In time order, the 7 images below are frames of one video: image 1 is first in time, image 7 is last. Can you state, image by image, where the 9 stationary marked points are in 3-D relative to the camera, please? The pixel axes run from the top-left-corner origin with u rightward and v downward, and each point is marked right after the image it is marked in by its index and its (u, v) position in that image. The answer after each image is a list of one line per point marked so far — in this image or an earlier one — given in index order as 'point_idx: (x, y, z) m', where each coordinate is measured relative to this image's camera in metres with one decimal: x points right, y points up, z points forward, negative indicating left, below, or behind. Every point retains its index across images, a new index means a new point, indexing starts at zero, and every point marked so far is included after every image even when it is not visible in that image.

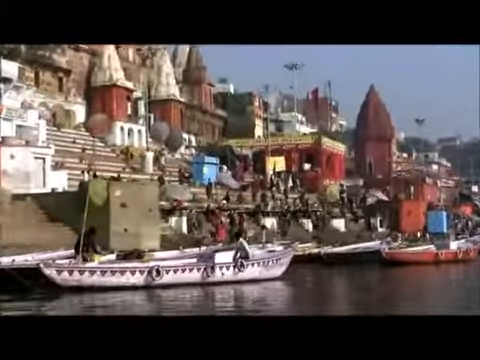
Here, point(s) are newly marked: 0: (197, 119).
0: (-0.4, +0.5, +7.5) m
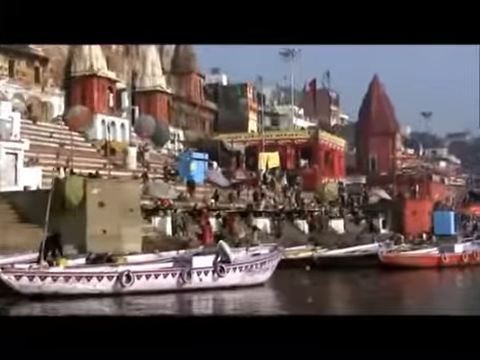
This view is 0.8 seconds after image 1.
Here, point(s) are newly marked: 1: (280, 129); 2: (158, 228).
0: (-0.4, +0.5, +7.0) m
1: (+0.4, +0.4, +7.1) m
2: (-0.7, -0.4, +6.8) m
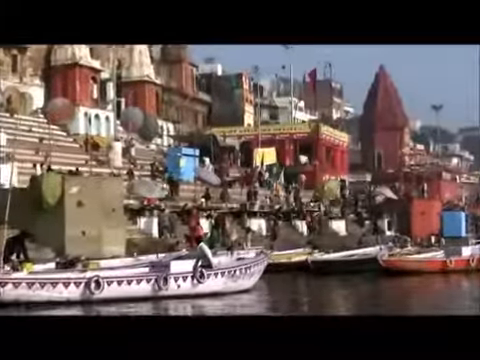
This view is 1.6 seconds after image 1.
0: (-0.5, +0.6, +6.4) m
1: (+0.3, +0.4, +6.5) m
2: (-0.7, -0.4, +6.3) m
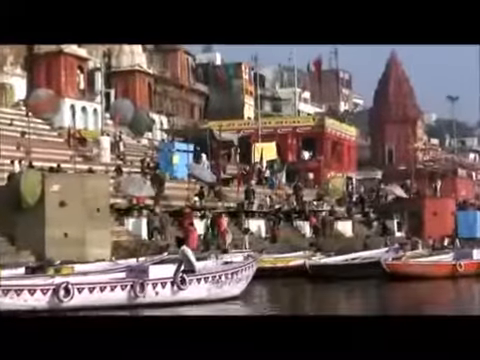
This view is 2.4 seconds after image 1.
0: (-0.5, +0.6, +6.0) m
1: (+0.3, +0.5, +6.1) m
2: (-0.7, -0.4, +5.9) m
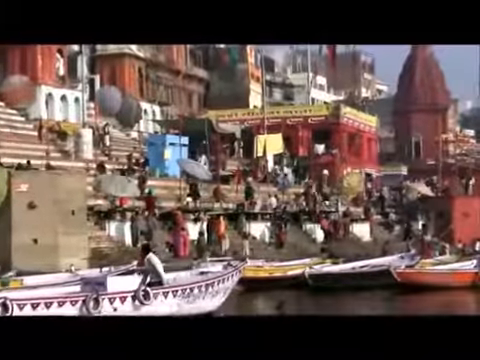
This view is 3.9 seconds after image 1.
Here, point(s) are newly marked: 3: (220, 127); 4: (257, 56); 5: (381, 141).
0: (-0.5, +0.6, +5.3) m
1: (+0.3, +0.5, +5.3) m
2: (-0.7, -0.3, +5.2) m
3: (-0.1, +0.3, +5.3) m
4: (+0.1, +0.8, +5.2) m
5: (+0.9, +0.2, +5.2) m
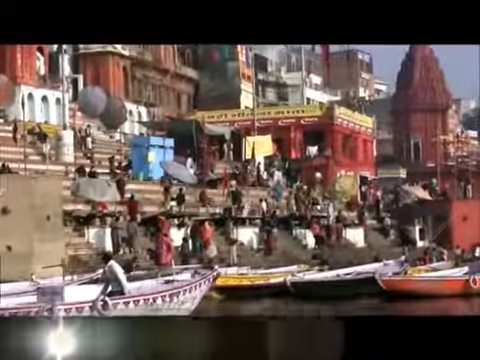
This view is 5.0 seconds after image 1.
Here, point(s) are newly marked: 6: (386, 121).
0: (-0.6, +0.6, +5.0) m
1: (+0.2, +0.4, +5.1) m
2: (-0.8, -0.4, +5.0) m
3: (-0.2, +0.3, +5.1) m
4: (0.0, +0.7, +5.0) m
5: (+0.8, +0.2, +5.0) m
6: (+0.8, +0.4, +4.9) m
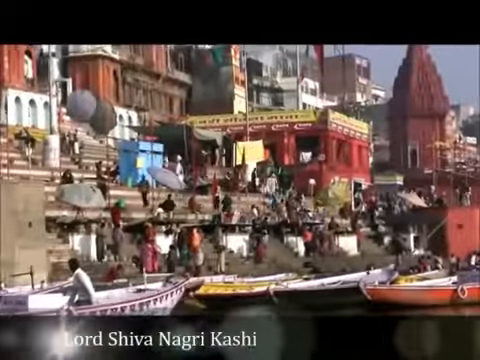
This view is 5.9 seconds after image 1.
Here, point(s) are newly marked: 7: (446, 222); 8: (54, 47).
0: (-0.6, +0.5, +4.9) m
1: (+0.2, +0.4, +4.9) m
2: (-0.9, -0.4, +4.9) m
3: (-0.2, +0.3, +4.9) m
4: (0.0, +0.7, +4.9) m
5: (+0.7, +0.2, +4.9) m
6: (+0.8, +0.3, +4.8) m
7: (+1.2, -0.2, +4.8) m
8: (-1.1, +0.8, +4.9) m
